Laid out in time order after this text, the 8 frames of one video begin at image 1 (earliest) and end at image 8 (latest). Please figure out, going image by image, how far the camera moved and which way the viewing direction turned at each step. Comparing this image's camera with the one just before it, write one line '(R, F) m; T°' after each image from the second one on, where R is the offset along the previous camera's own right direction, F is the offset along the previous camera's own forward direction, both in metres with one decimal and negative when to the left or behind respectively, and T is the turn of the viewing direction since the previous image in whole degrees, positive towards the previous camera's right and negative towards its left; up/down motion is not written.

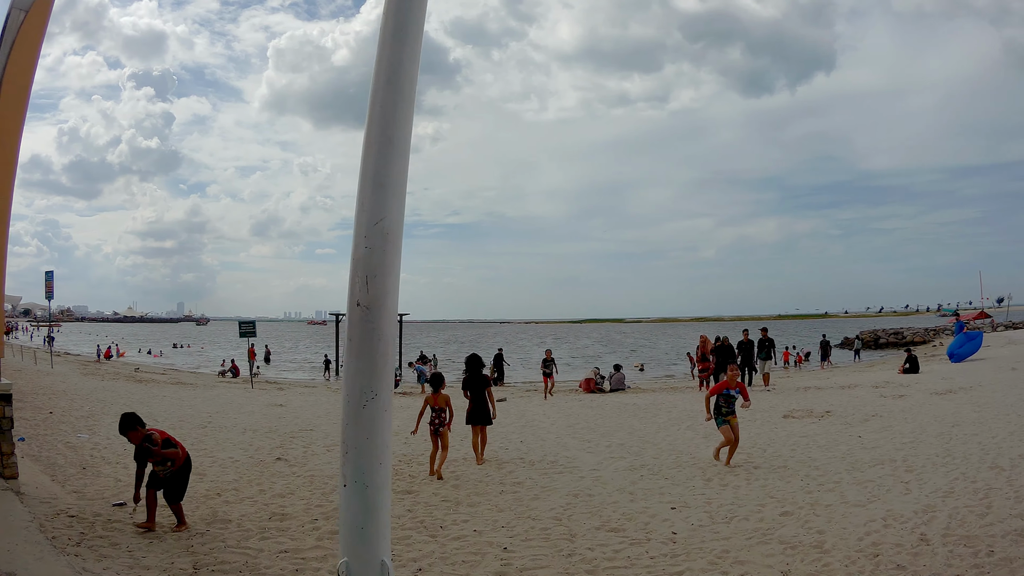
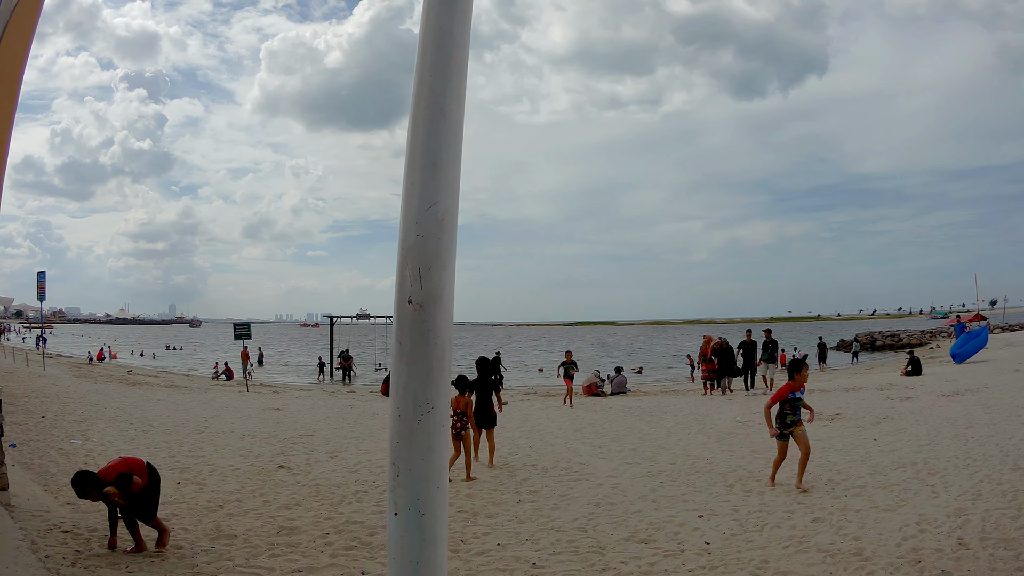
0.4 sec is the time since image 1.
(-0.2, +0.2) m; +1°
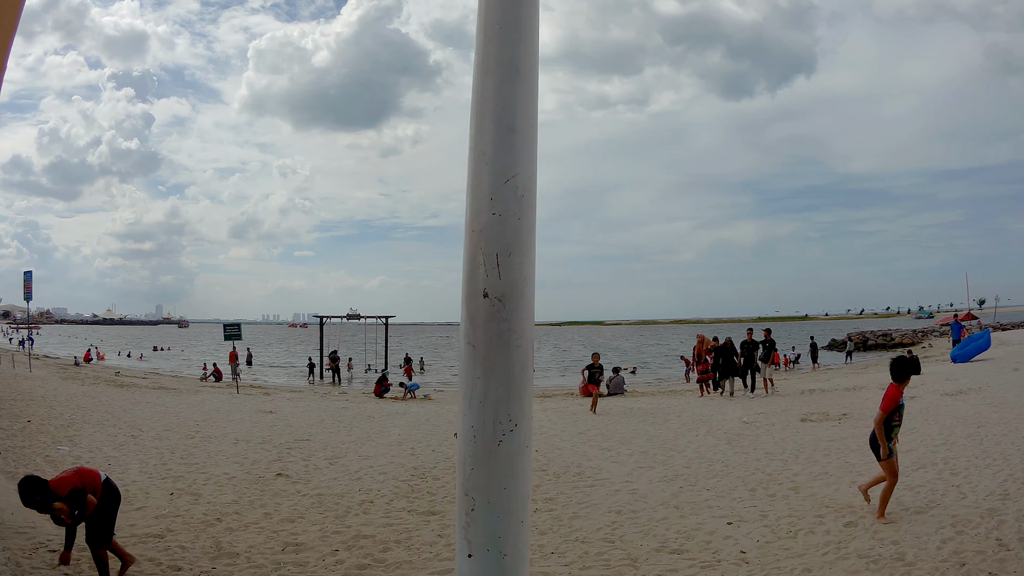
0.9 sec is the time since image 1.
(-0.2, +0.3) m; +1°
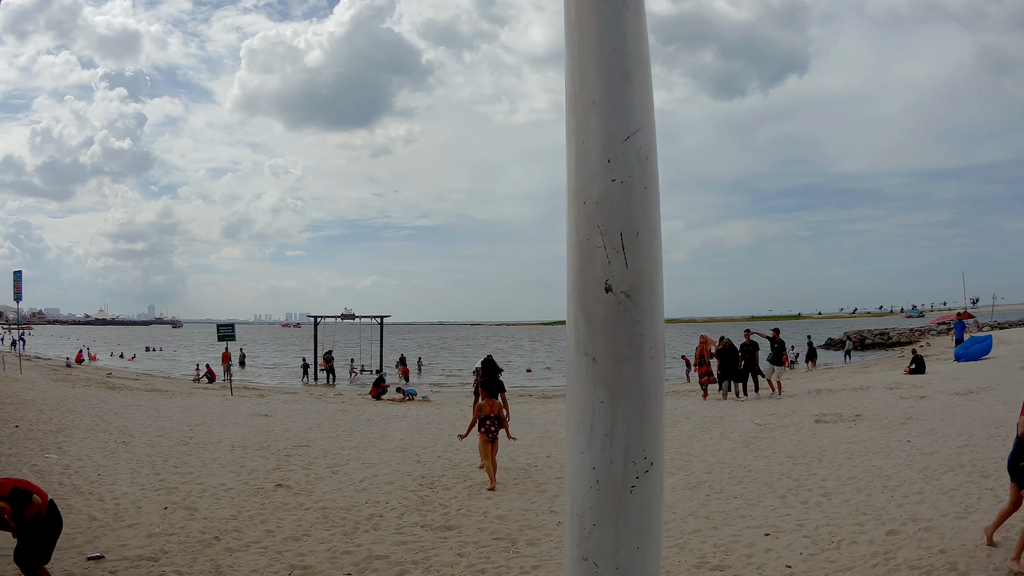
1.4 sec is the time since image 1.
(-0.2, +0.4) m; +1°
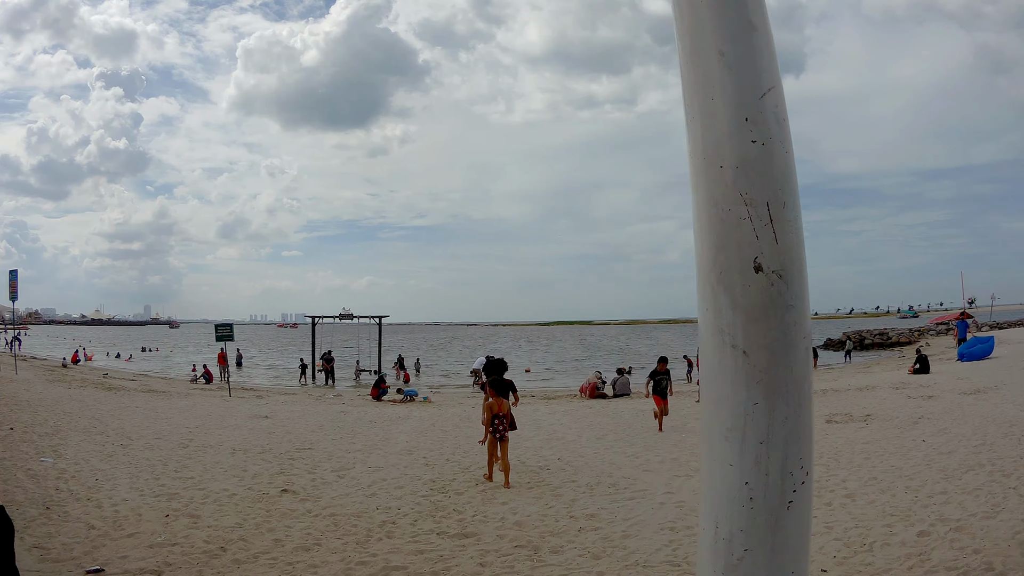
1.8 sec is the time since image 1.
(-0.2, +0.2) m; 0°
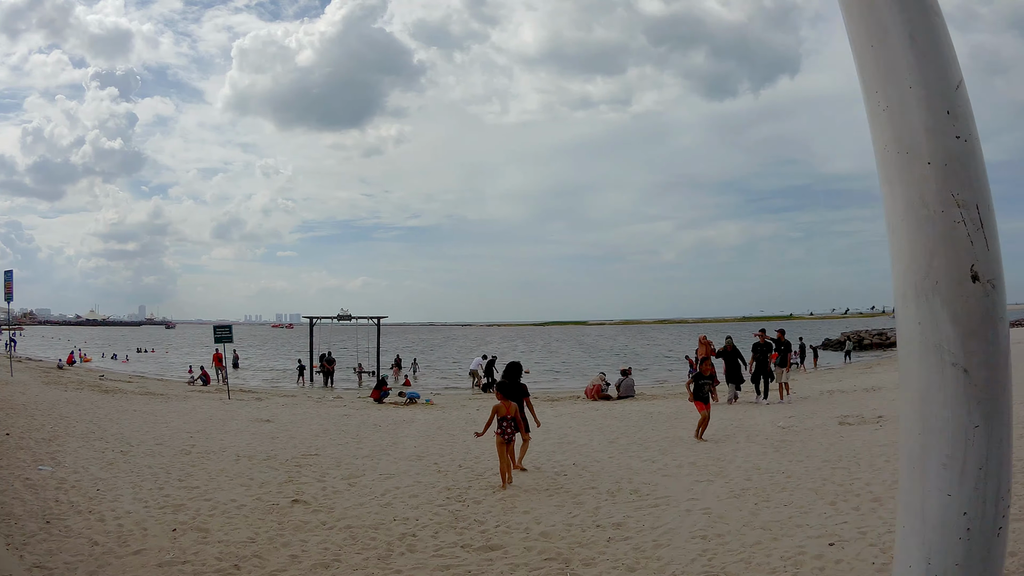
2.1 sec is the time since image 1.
(-0.2, +0.2) m; 0°
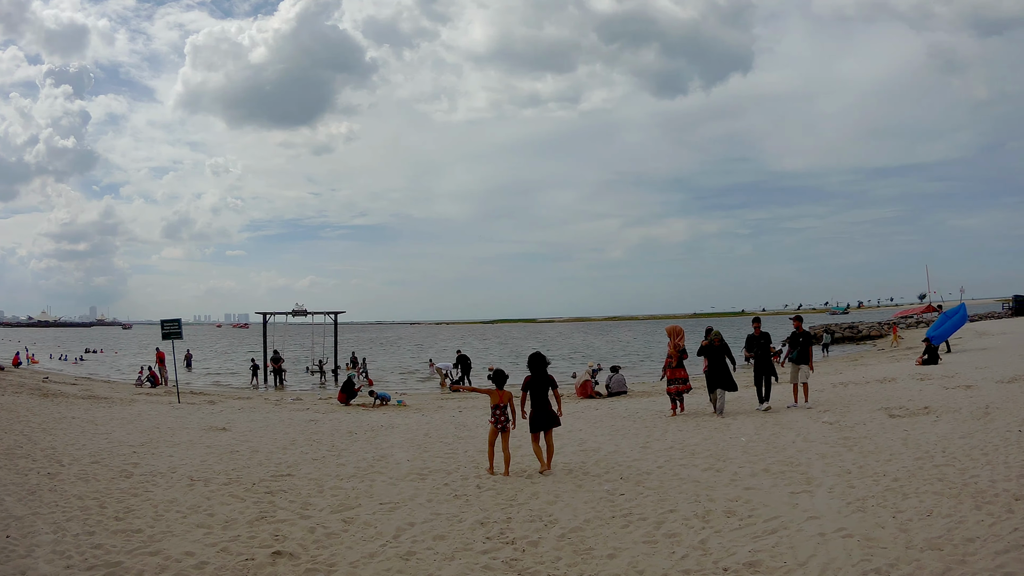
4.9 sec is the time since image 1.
(-0.8, +1.6) m; +4°
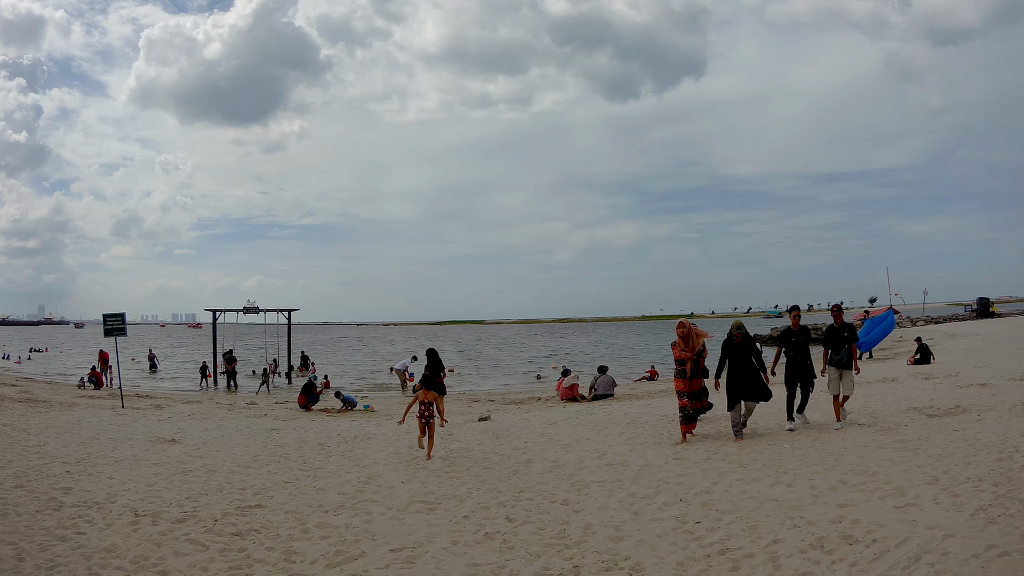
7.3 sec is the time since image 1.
(-0.8, +1.3) m; +4°
